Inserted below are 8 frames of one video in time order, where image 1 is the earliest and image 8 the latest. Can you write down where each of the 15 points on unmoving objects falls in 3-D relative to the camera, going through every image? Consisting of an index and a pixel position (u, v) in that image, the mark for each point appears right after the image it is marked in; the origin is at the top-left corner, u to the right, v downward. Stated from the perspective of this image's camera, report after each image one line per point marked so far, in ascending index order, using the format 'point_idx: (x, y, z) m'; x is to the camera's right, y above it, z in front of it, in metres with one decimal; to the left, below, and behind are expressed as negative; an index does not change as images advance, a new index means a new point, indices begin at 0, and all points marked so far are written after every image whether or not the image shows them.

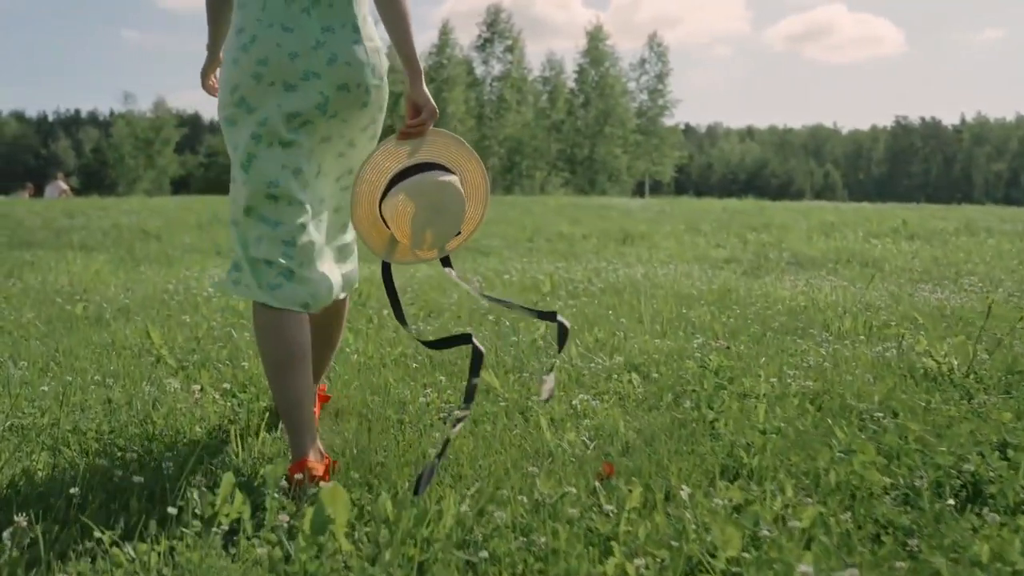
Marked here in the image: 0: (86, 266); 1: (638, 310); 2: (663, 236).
0: (-3.7, +0.2, +9.7) m
1: (+0.7, -0.1, +6.3) m
2: (+2.3, +0.8, +17.3) m
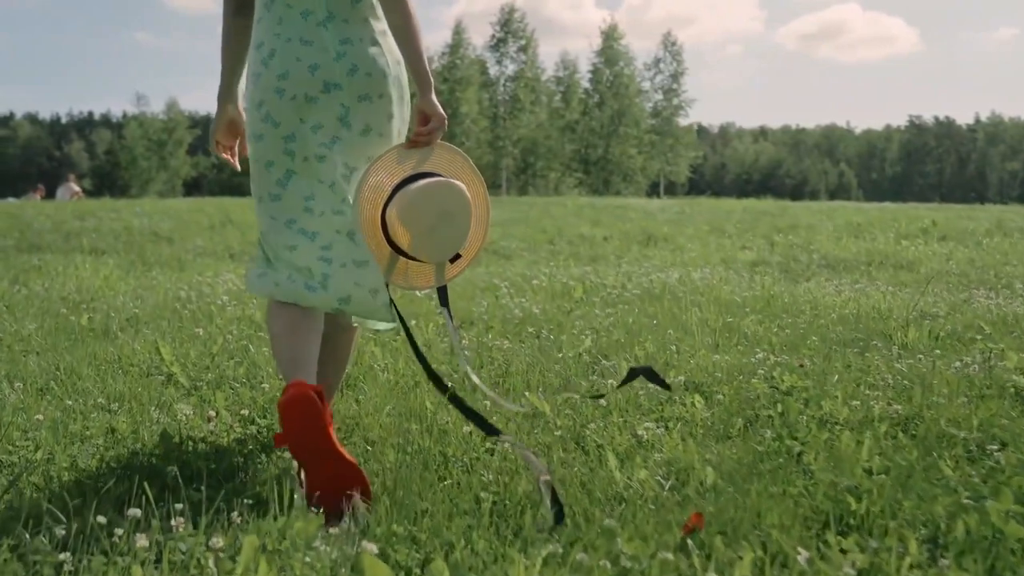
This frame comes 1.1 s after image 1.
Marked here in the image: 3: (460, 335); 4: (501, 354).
0: (-3.4, +0.1, +9.4) m
1: (+0.9, -0.2, +5.8) m
2: (+2.6, +0.7, +16.8) m
3: (-0.2, -0.2, +5.1) m
4: (0.0, -0.3, +4.4) m
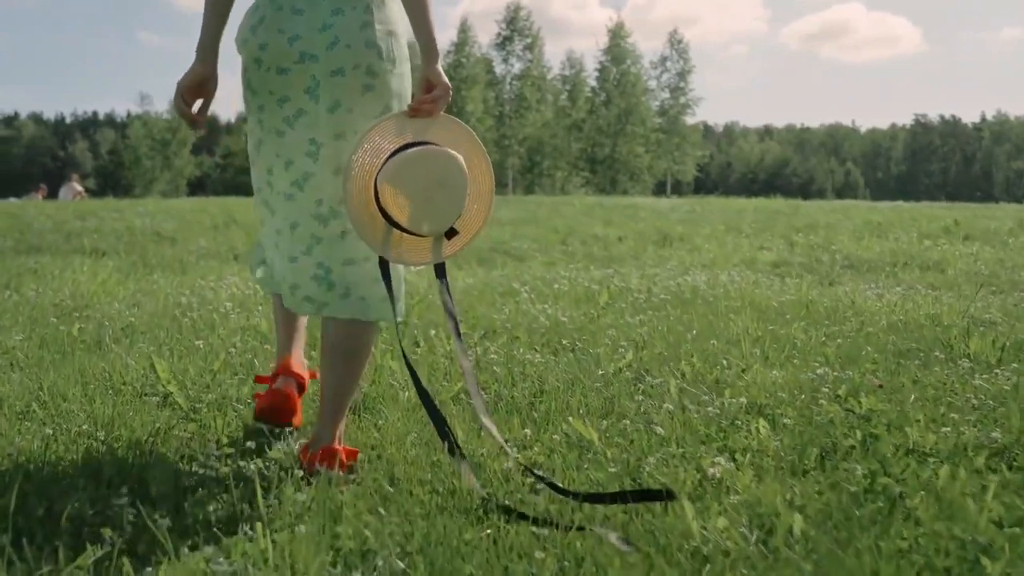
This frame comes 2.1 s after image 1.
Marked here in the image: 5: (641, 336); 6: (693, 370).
0: (-3.3, +0.1, +8.9) m
1: (+1.0, -0.2, +5.4) m
2: (+2.8, +0.7, +16.4) m
3: (-0.1, -0.2, +4.7) m
4: (+0.1, -0.3, +4.0) m
5: (+0.6, -0.2, +5.0) m
6: (+0.6, -0.3, +4.0) m
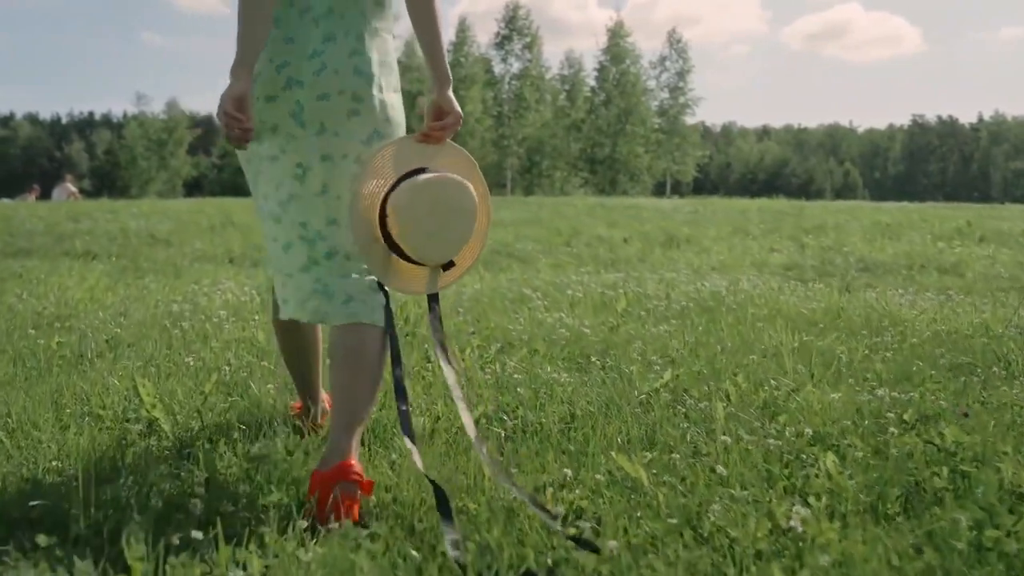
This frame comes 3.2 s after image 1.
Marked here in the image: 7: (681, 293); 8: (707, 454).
0: (-3.2, +0.1, +8.5) m
1: (+1.1, -0.2, +5.0) m
2: (+2.8, +0.7, +16.0) m
3: (0.0, -0.3, +4.3) m
4: (+0.2, -0.3, +3.6) m
5: (+0.6, -0.3, +4.6) m
6: (+0.7, -0.3, +3.6) m
7: (+1.1, 0.0, +7.4) m
8: (+0.5, -0.4, +2.9) m
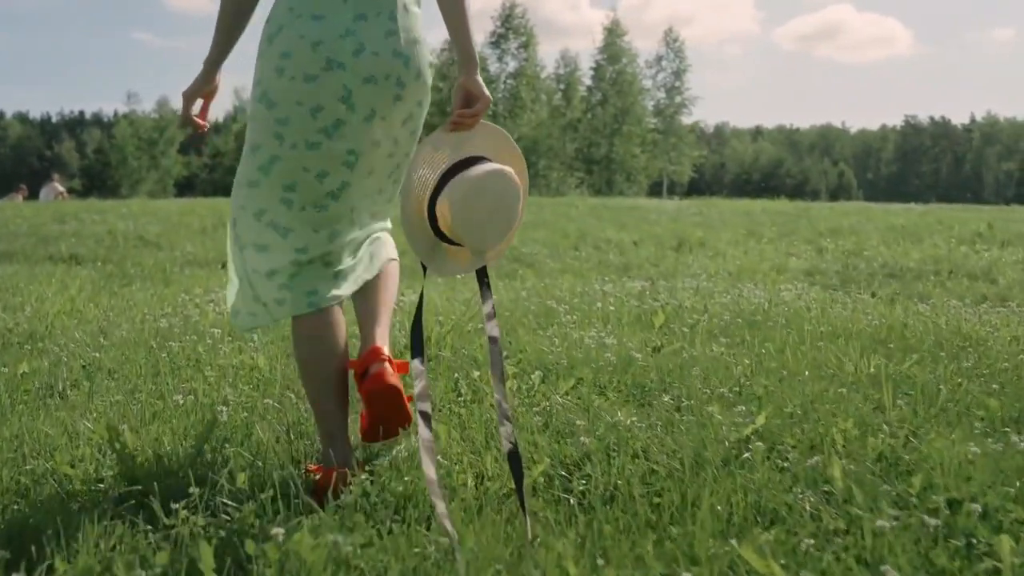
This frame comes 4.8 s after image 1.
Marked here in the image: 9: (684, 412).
0: (-3.1, 0.0, +7.9) m
1: (+1.2, -0.3, +4.4) m
2: (+2.9, +0.6, +15.4) m
3: (+0.1, -0.3, +3.6) m
4: (+0.3, -0.4, +3.0) m
5: (+0.8, -0.3, +3.9) m
6: (+0.9, -0.4, +3.0) m
7: (+1.3, -0.1, +6.8) m
8: (+0.7, -0.5, +2.2) m
9: (+0.5, -0.4, +3.3) m
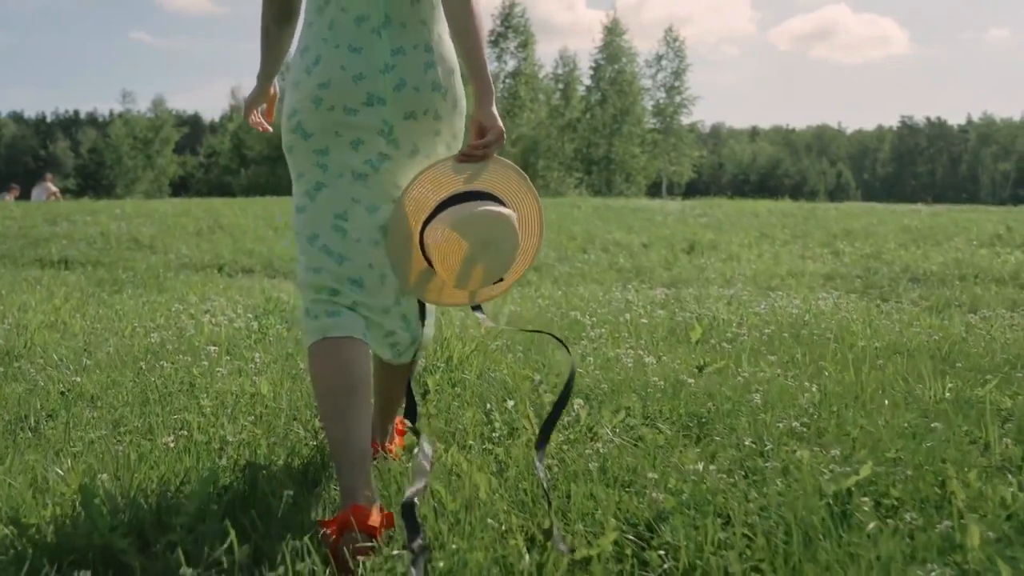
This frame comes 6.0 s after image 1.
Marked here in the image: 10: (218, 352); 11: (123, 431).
0: (-3.0, 0.0, +7.4) m
1: (+1.3, -0.4, +3.9) m
2: (+3.0, +0.6, +14.9) m
3: (+0.2, -0.4, +3.1) m
4: (+0.4, -0.4, +2.5) m
5: (+0.9, -0.4, +3.4) m
6: (+1.0, -0.5, +2.5) m
7: (+1.4, -0.2, +6.3) m
8: (+0.8, -0.5, +1.7) m
9: (+0.6, -0.4, +2.8) m
10: (-1.2, -0.3, +4.6) m
11: (-1.1, -0.4, +3.2) m
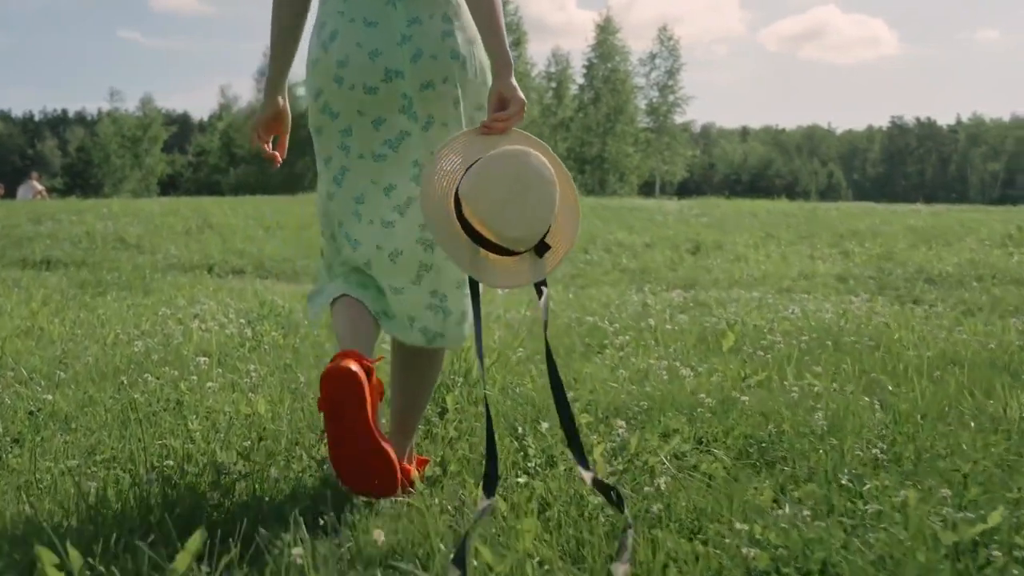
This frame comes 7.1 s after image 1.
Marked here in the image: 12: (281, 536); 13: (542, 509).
0: (-3.0, -0.1, +6.9) m
1: (+1.4, -0.4, +3.5) m
2: (+3.0, +0.5, +14.5) m
3: (+0.3, -0.4, +2.7) m
4: (+0.5, -0.5, +2.1) m
5: (+1.0, -0.4, +3.0) m
6: (+1.1, -0.5, +2.1) m
7: (+1.4, -0.2, +5.9) m
8: (+0.9, -0.6, +1.3) m
9: (+0.7, -0.4, +2.4) m
10: (-1.1, -0.3, +4.2) m
11: (-1.0, -0.4, +2.8) m
12: (-0.4, -0.5, +2.2) m
13: (+0.1, -0.5, +2.4) m
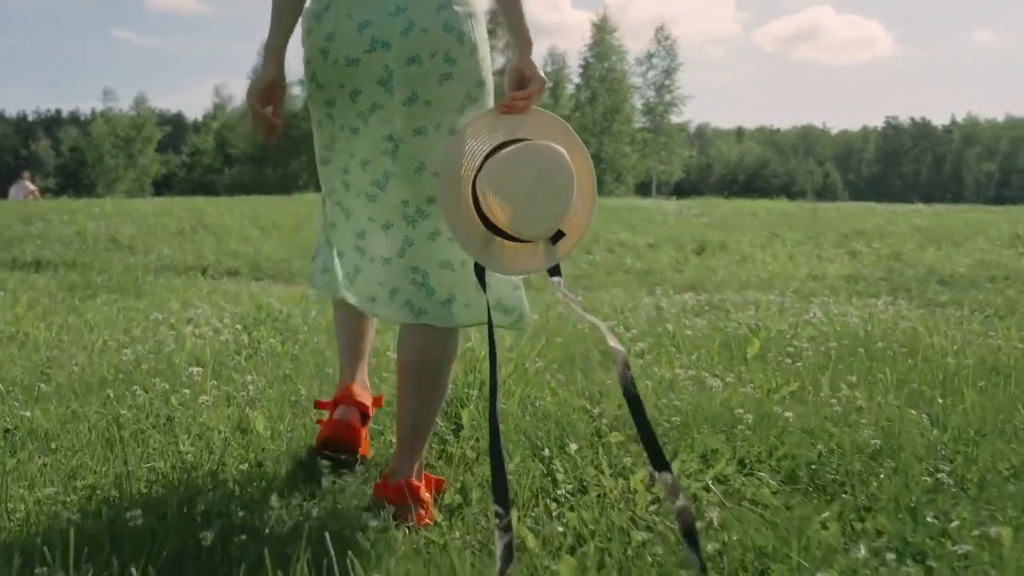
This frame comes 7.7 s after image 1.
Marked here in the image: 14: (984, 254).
0: (-2.9, -0.1, +6.6) m
1: (+1.5, -0.4, +3.2) m
2: (+3.0, +0.5, +14.2) m
3: (+0.4, -0.4, +2.4) m
4: (+0.6, -0.5, +1.8) m
5: (+1.1, -0.4, +2.7) m
6: (+1.2, -0.5, +1.8) m
7: (+1.5, -0.2, +5.6) m
8: (+1.0, -0.6, +1.0) m
9: (+0.8, -0.4, +2.1) m
10: (-1.1, -0.3, +3.9) m
11: (-1.0, -0.4, +2.5) m
12: (-0.4, -0.5, +1.9) m
13: (+0.1, -0.5, +2.1) m
14: (+5.4, +0.4, +13.0) m
